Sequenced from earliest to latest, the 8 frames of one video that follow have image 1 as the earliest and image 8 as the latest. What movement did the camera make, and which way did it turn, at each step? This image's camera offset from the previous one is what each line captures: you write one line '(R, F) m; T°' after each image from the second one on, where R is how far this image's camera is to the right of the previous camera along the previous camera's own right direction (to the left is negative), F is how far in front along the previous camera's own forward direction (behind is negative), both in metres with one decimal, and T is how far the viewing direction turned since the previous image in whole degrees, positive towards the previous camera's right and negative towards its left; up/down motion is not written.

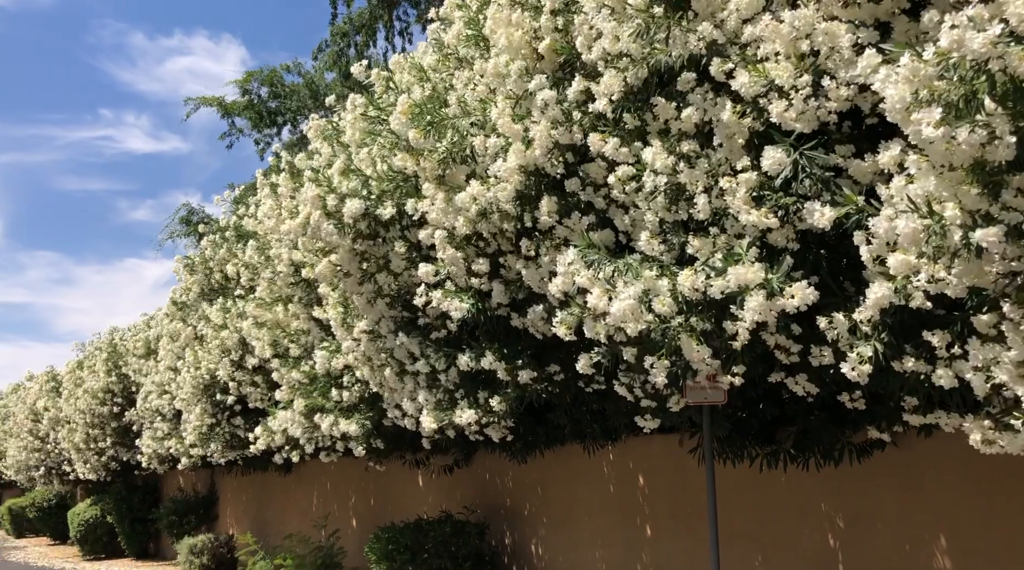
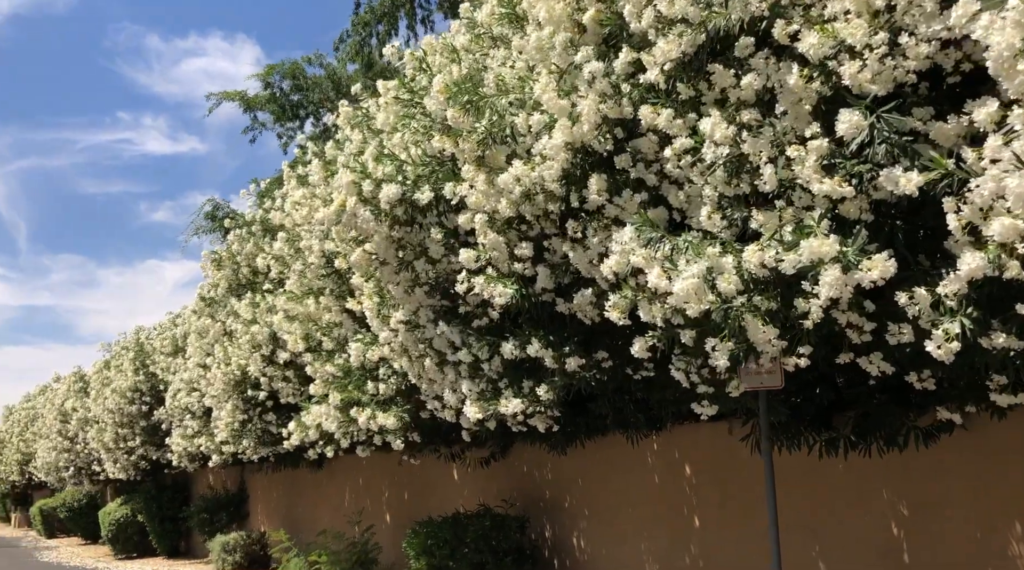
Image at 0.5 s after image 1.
(-0.2, +0.2) m; -1°
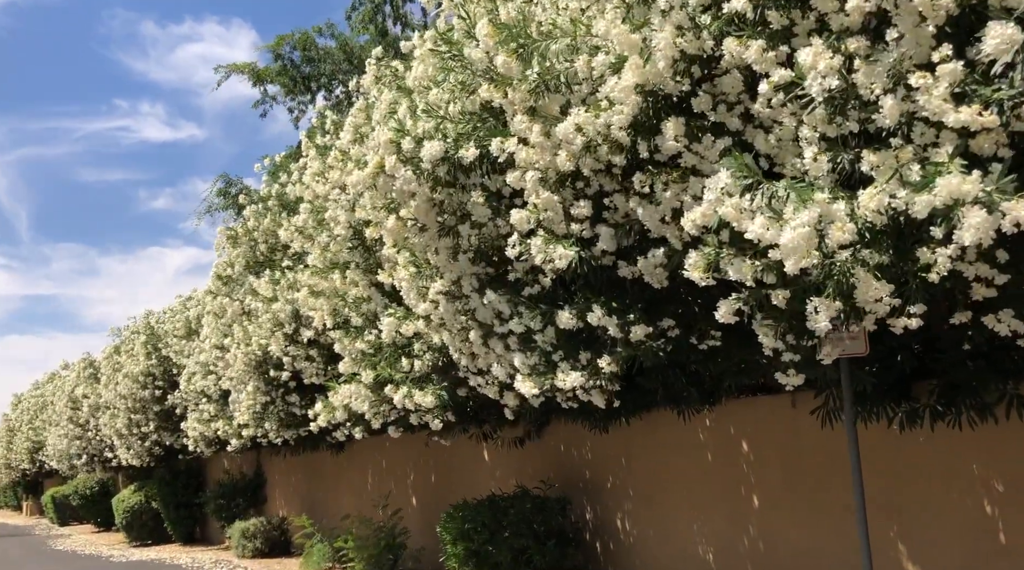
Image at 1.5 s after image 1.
(-0.3, +0.5) m; 0°
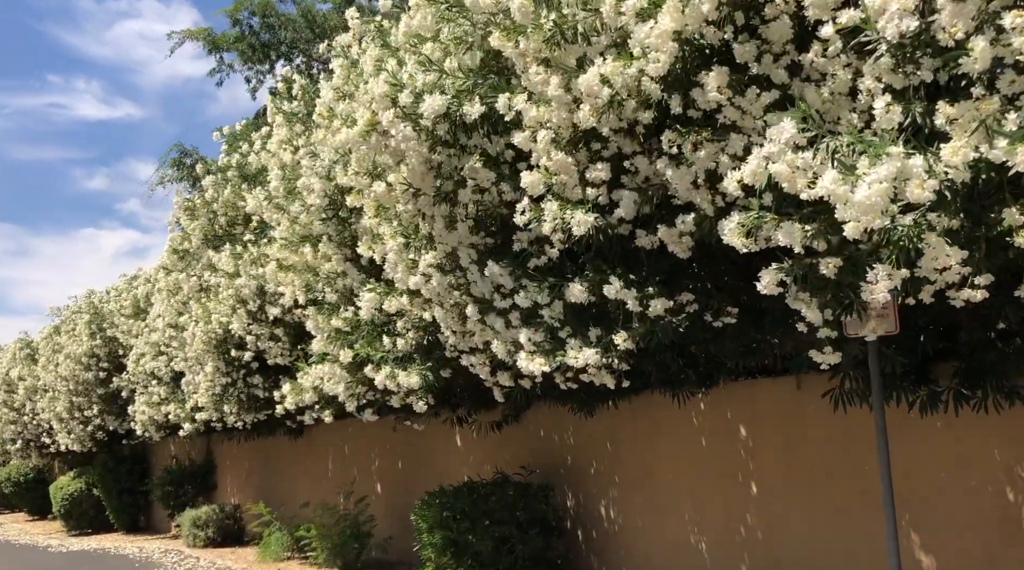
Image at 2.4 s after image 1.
(-0.3, +0.5) m; +3°
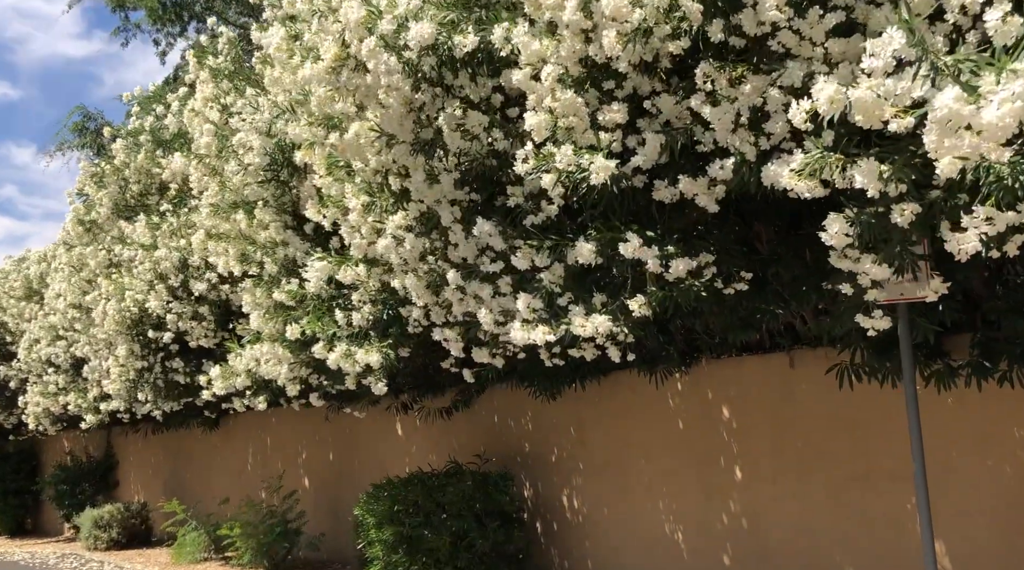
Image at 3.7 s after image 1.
(-0.5, +0.7) m; +6°
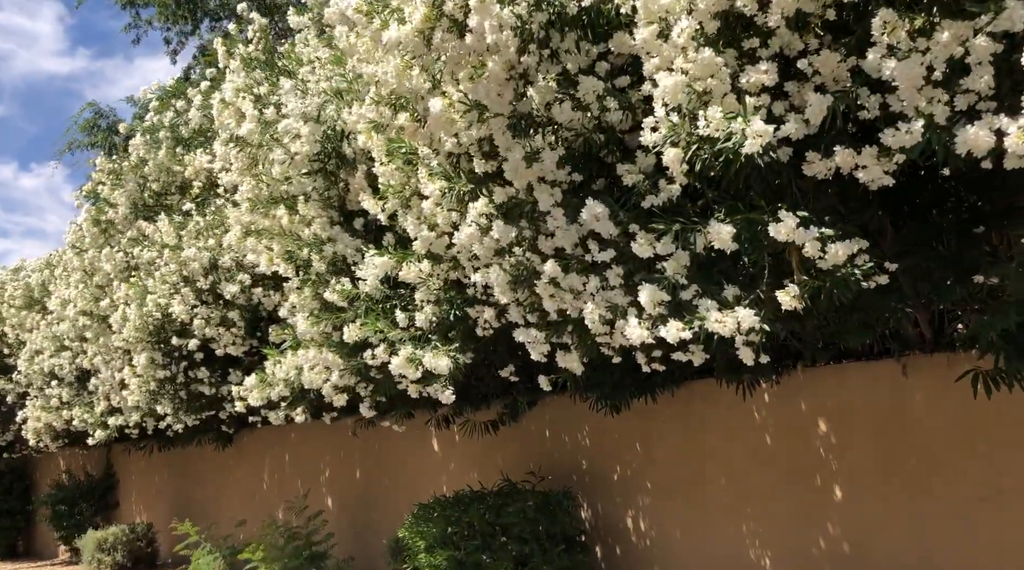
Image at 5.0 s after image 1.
(-0.6, +0.6) m; +1°
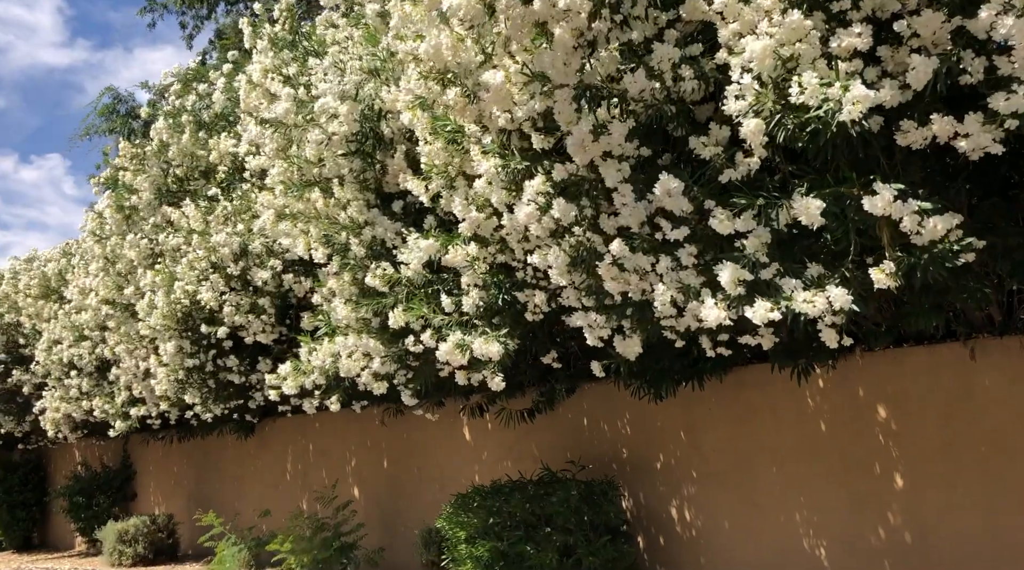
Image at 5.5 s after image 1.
(-0.3, +0.2) m; 0°
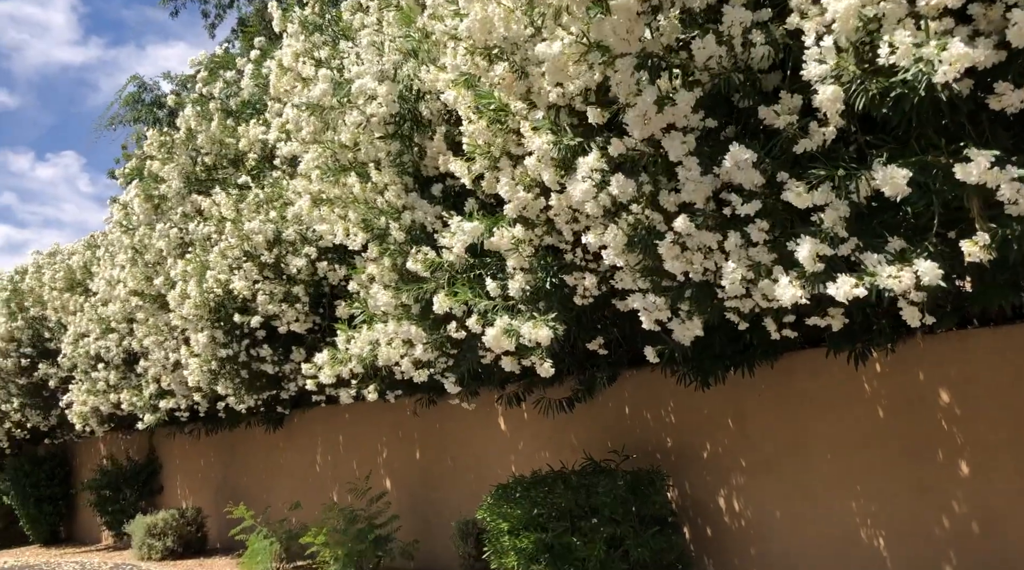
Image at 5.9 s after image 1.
(-0.2, +0.2) m; -1°
